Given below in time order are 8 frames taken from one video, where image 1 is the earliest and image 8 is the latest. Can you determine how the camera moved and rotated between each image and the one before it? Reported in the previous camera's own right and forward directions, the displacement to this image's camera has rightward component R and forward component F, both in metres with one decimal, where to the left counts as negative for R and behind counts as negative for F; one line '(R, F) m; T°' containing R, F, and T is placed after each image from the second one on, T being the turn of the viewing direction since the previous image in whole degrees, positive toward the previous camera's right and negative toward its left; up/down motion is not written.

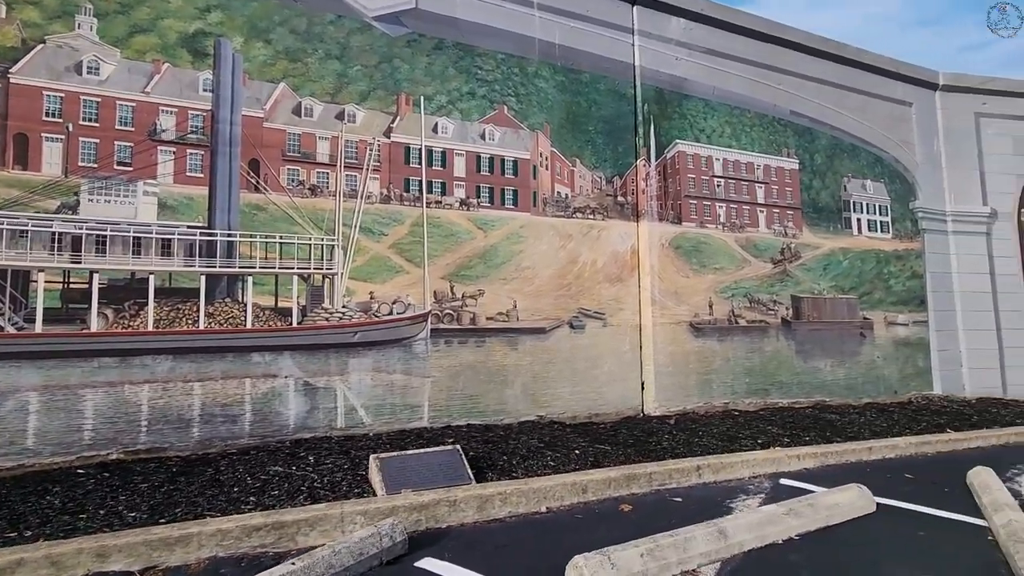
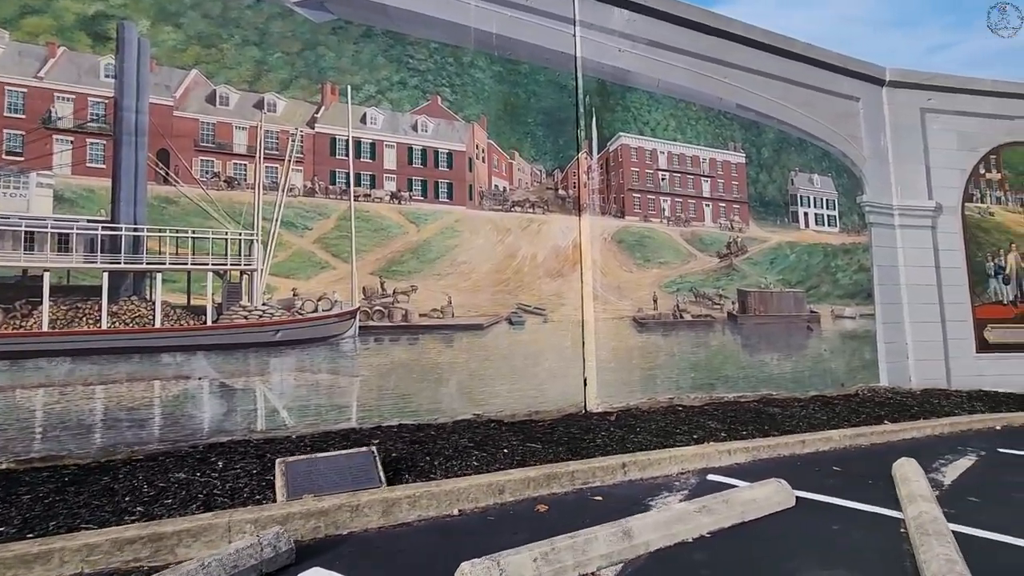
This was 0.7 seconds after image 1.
(+0.6, +0.2) m; +2°
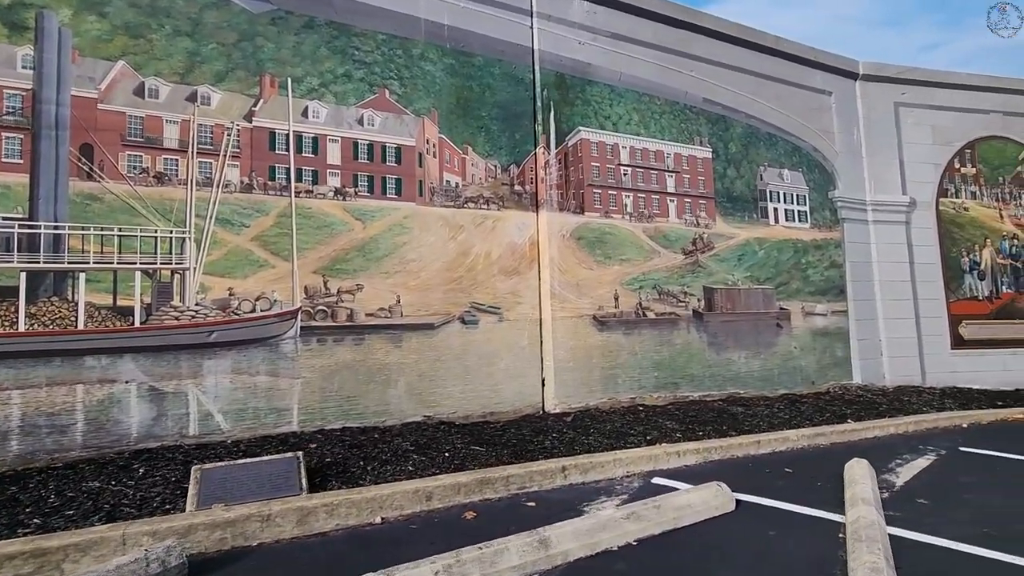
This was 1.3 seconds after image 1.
(+0.6, +0.2) m; 0°
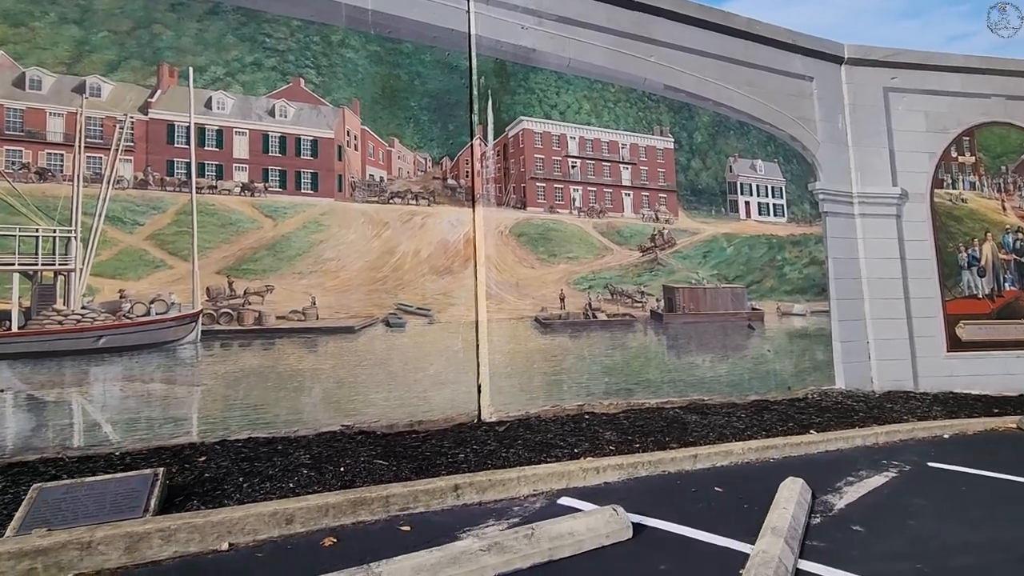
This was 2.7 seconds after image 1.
(+1.1, +0.5) m; -2°
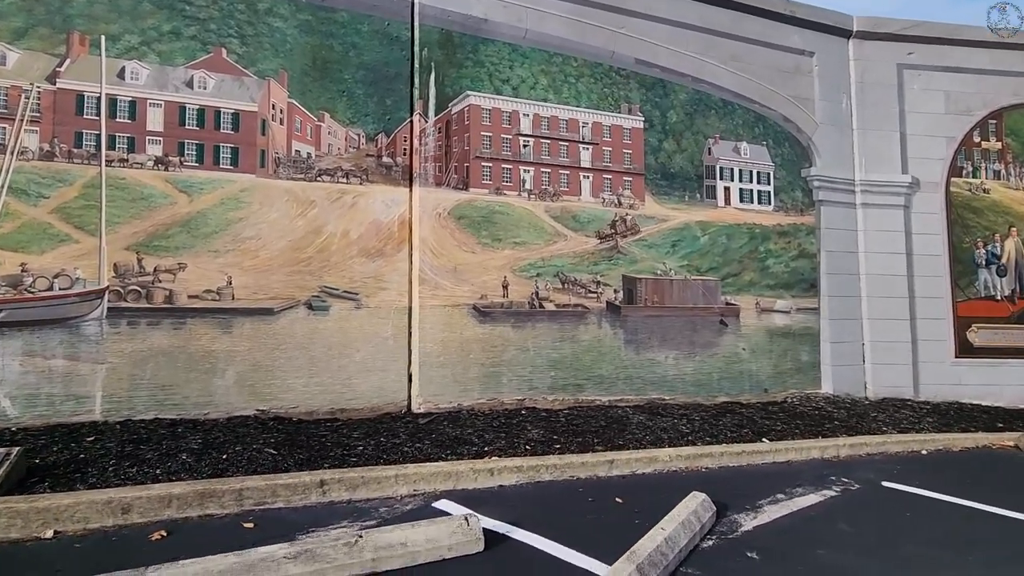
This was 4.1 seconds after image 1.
(+1.2, +0.4) m; -4°
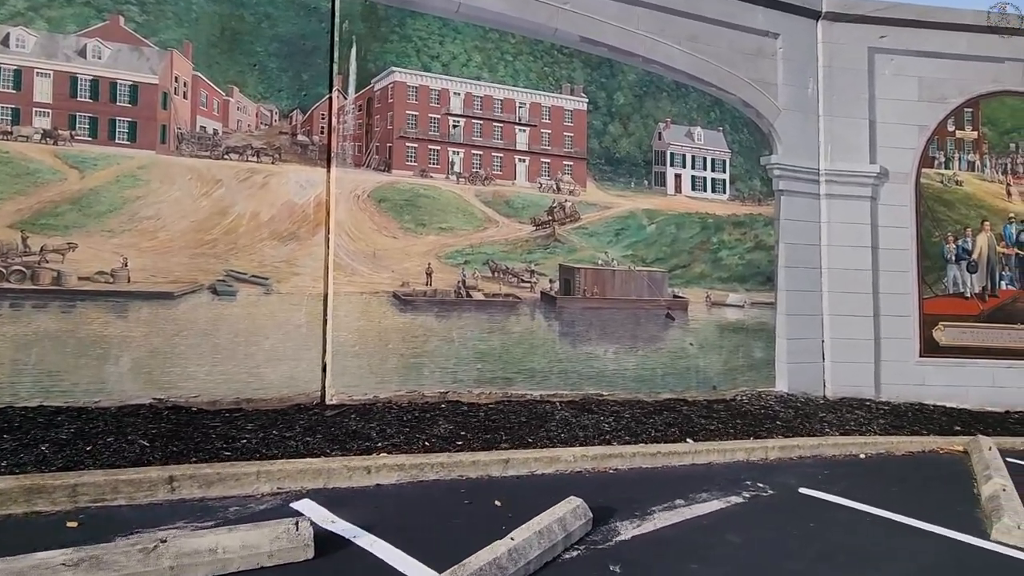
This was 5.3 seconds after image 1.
(+1.0, +0.3) m; -1°
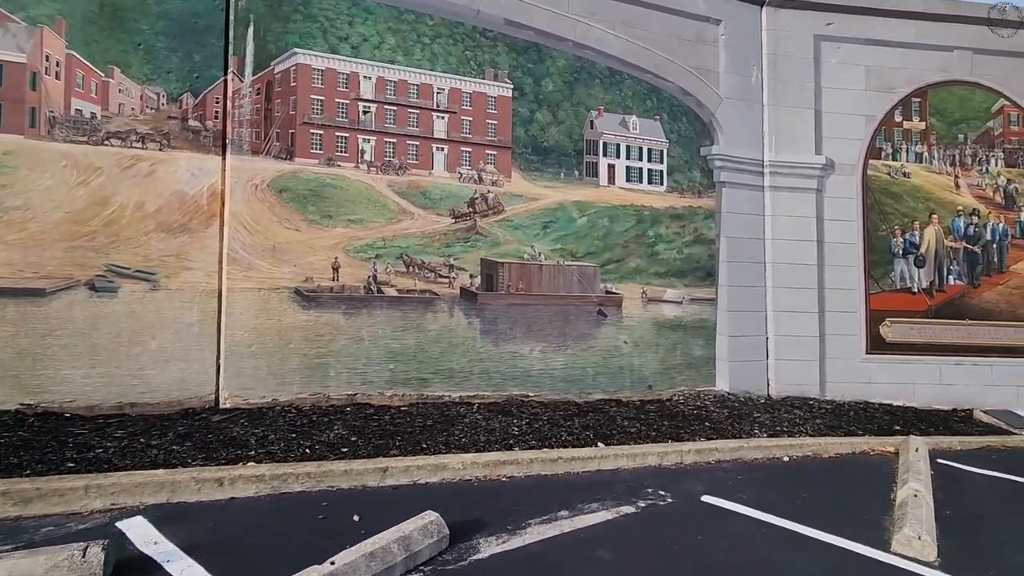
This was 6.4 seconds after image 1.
(+0.9, +0.3) m; +1°
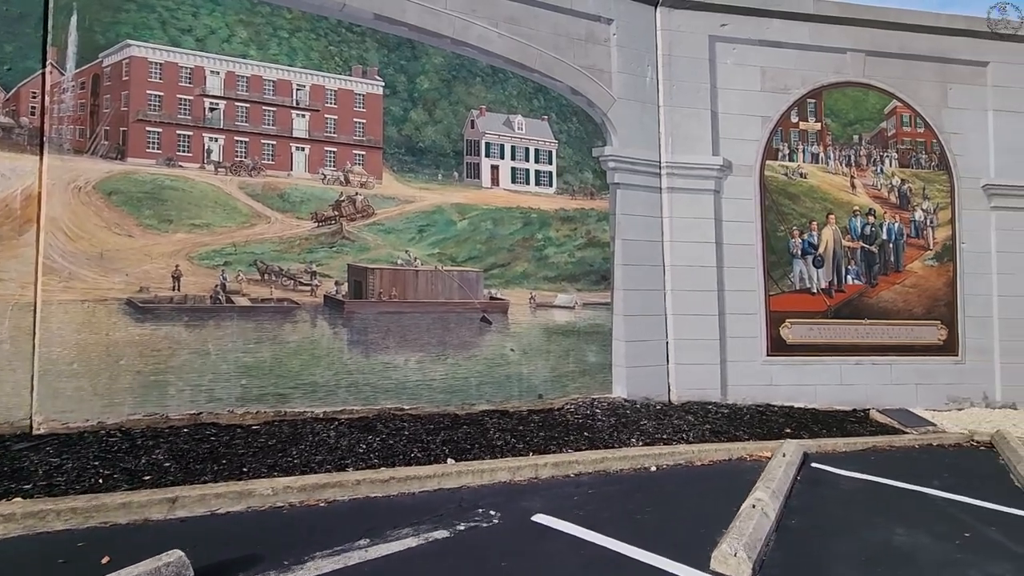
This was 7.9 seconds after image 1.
(+1.2, +0.3) m; +3°
